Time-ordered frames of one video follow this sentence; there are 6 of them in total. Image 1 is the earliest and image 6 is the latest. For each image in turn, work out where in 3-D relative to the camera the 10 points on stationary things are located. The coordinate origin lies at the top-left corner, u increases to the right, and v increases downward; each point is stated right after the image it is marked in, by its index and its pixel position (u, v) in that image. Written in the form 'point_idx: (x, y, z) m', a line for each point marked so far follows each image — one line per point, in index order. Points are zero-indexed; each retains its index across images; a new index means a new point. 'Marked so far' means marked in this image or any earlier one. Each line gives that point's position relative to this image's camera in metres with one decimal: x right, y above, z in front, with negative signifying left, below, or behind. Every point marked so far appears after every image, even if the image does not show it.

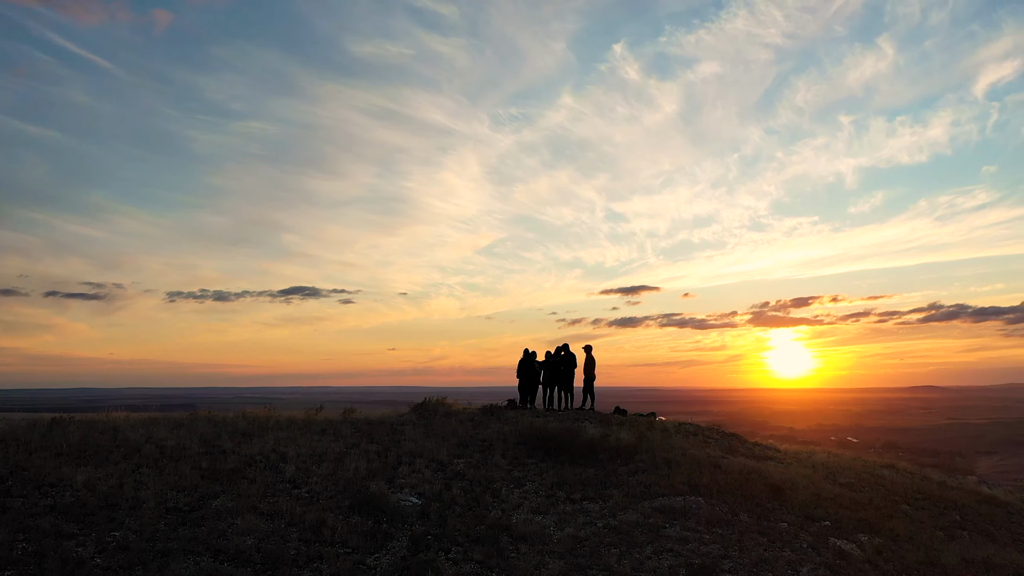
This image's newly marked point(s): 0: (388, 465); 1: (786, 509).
0: (-2.6, -3.7, +17.7) m
1: (+5.9, -4.7, +18.1) m
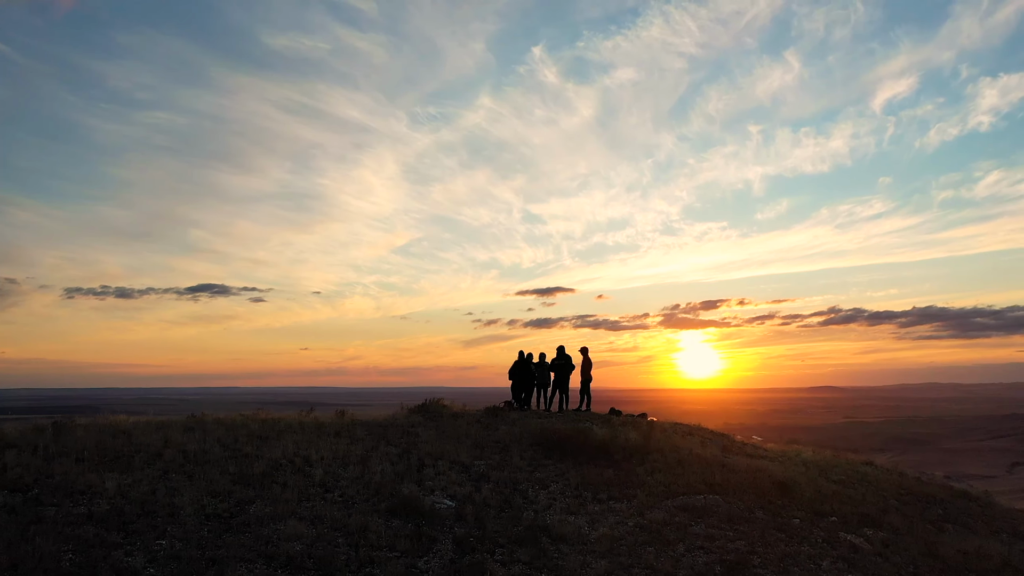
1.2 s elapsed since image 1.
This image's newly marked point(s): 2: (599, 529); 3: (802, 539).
0: (-2.0, -3.7, +17.6) m
1: (+6.4, -4.9, +18.8) m
2: (+1.7, -4.6, +16.2) m
3: (+6.0, -5.2, +17.5) m
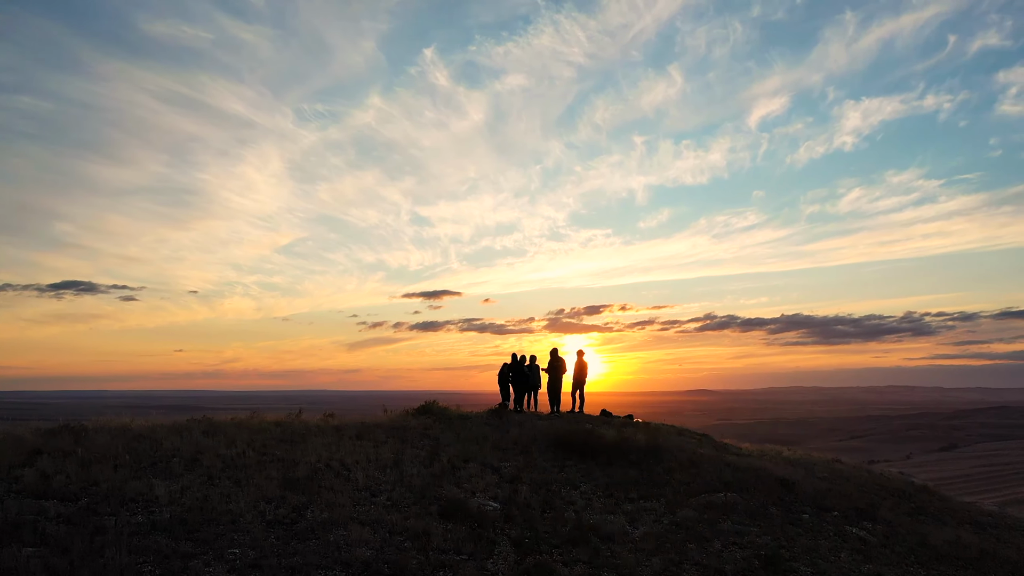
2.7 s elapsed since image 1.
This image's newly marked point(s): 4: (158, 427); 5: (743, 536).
0: (-1.3, -3.7, +17.3) m
1: (+6.8, -5.0, +19.7) m
2: (+2.5, -4.7, +16.5) m
3: (+6.7, -5.3, +18.4) m
4: (-7.1, -2.8, +16.9) m
5: (+4.7, -5.1, +17.2) m
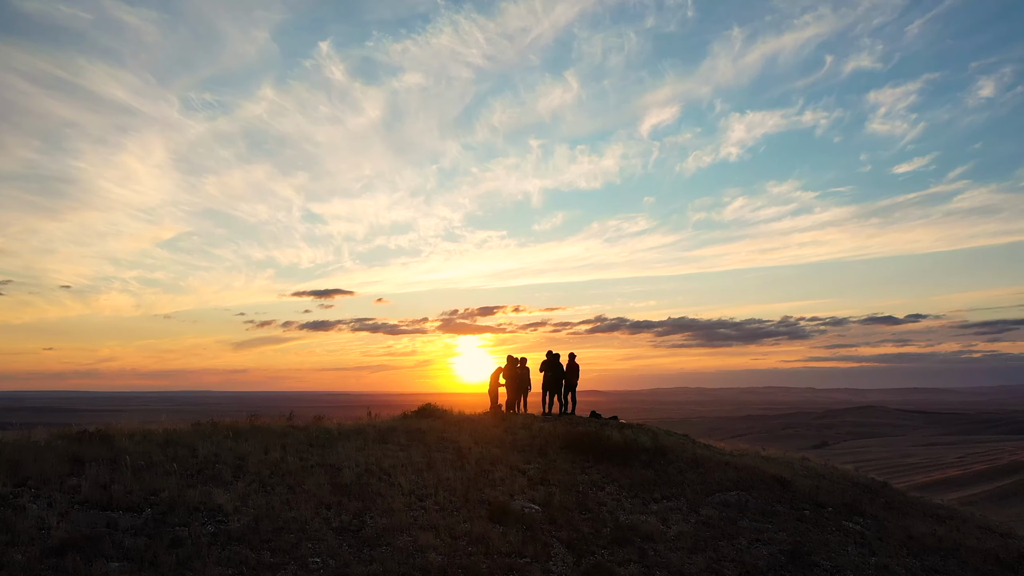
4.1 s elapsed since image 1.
0: (-0.7, -3.8, +17.2) m
1: (+7.1, -5.2, +20.6) m
2: (+3.2, -4.8, +16.9) m
3: (+7.1, -5.5, +19.3) m
4: (-6.3, -2.7, +16.0) m
5: (+5.3, -5.2, +17.9) m
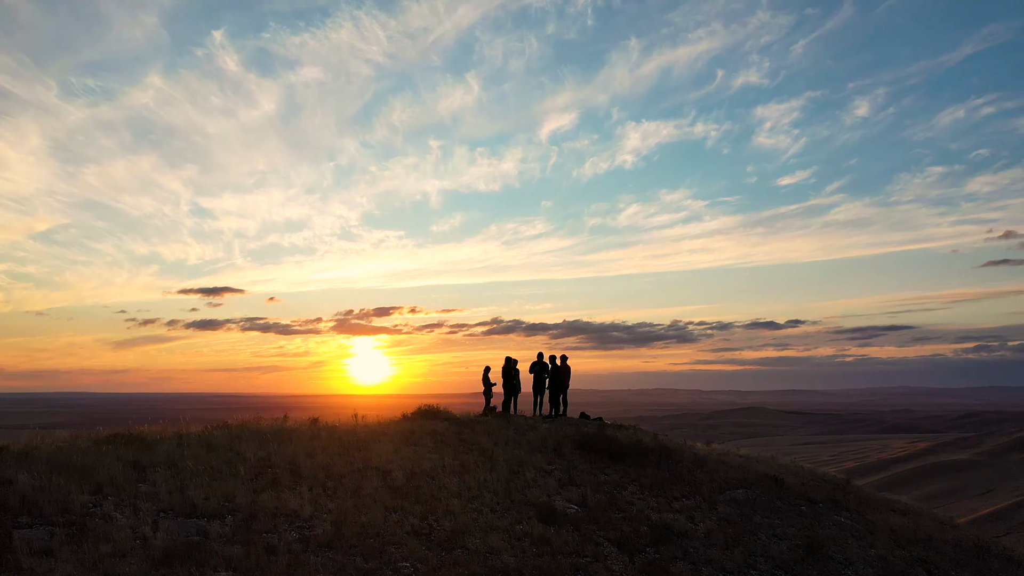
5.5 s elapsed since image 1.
0: (0.0, -3.8, +17.2) m
1: (+7.2, -5.3, +21.5) m
2: (+3.9, -4.9, +17.4) m
3: (+7.4, -5.6, +20.2) m
4: (-5.4, -2.6, +15.3) m
5: (+5.8, -5.3, +18.6) m
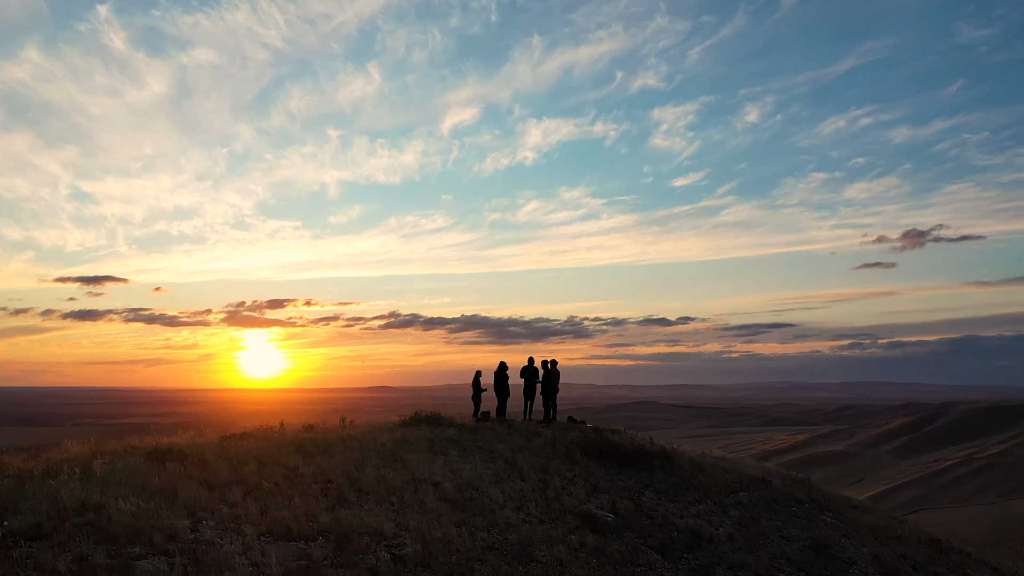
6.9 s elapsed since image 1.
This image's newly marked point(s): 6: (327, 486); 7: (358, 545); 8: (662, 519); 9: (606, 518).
0: (+0.6, -3.9, +17.2) m
1: (+7.2, -5.5, +22.4) m
2: (+4.4, -5.1, +17.8) m
3: (+7.6, -5.9, +21.0) m
4: (-4.5, -2.7, +14.6) m
5: (+6.2, -5.5, +19.3) m
6: (-2.9, -3.0, +13.1) m
7: (-2.0, -3.4, +11.1) m
8: (+3.0, -4.7, +17.3) m
9: (+1.8, -4.4, +16.2) m
